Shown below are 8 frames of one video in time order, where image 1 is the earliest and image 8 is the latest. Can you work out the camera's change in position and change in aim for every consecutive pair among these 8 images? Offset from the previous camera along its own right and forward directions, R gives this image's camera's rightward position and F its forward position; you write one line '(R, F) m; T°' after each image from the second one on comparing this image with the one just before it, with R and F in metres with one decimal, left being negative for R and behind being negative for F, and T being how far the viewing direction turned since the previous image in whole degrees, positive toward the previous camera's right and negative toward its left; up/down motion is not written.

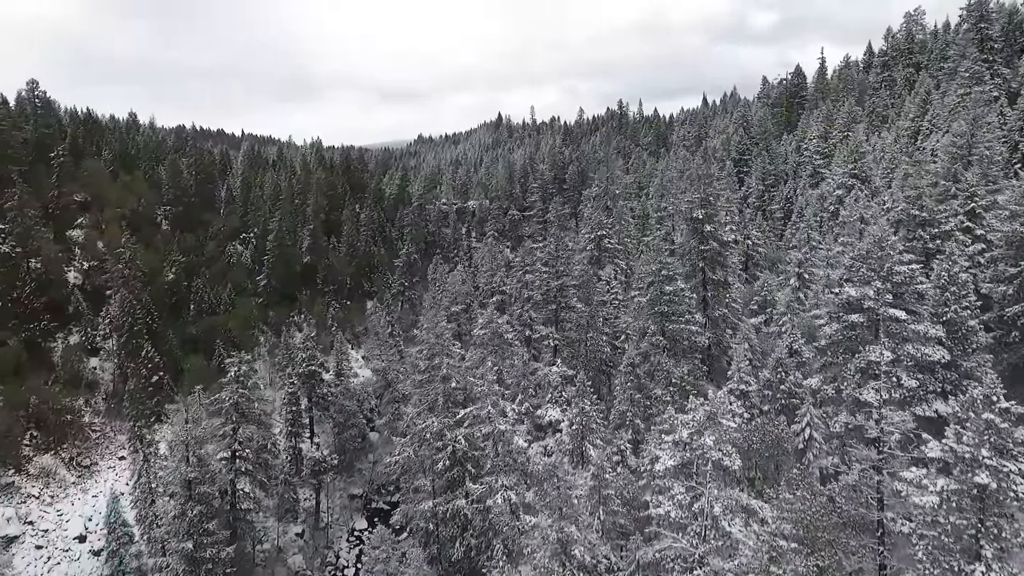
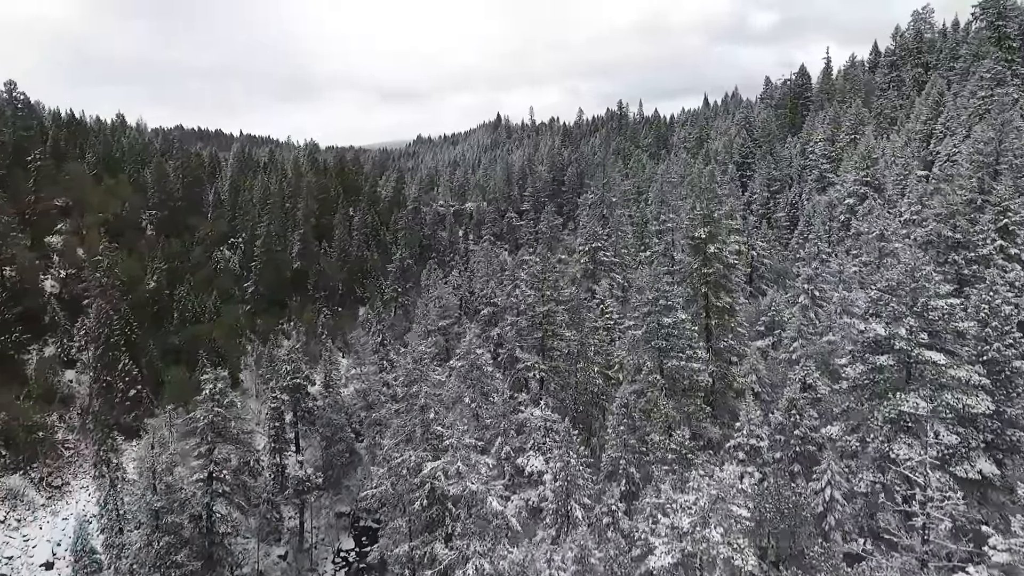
(+0.6, +2.2) m; 0°
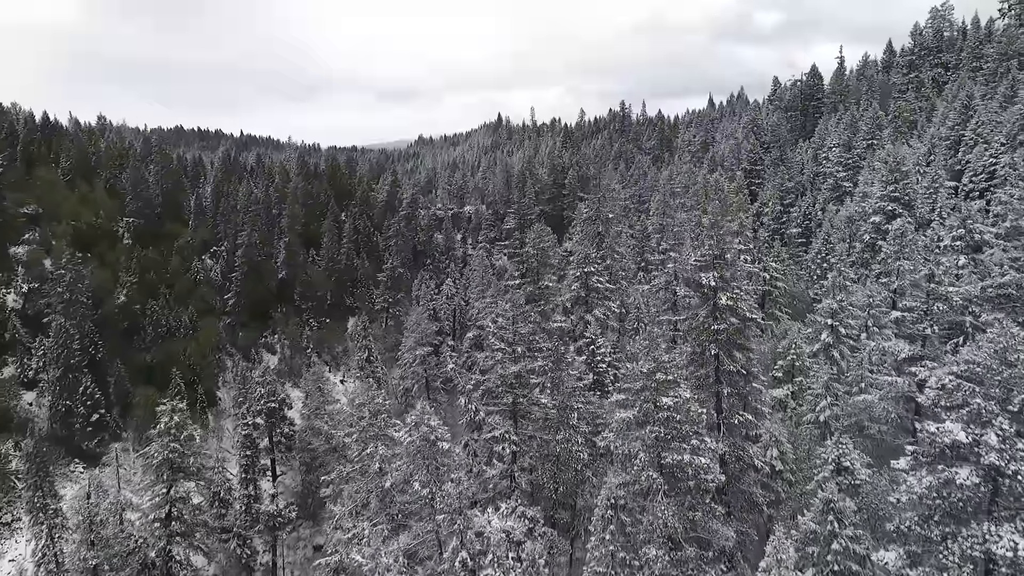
(+1.0, +3.6) m; 0°
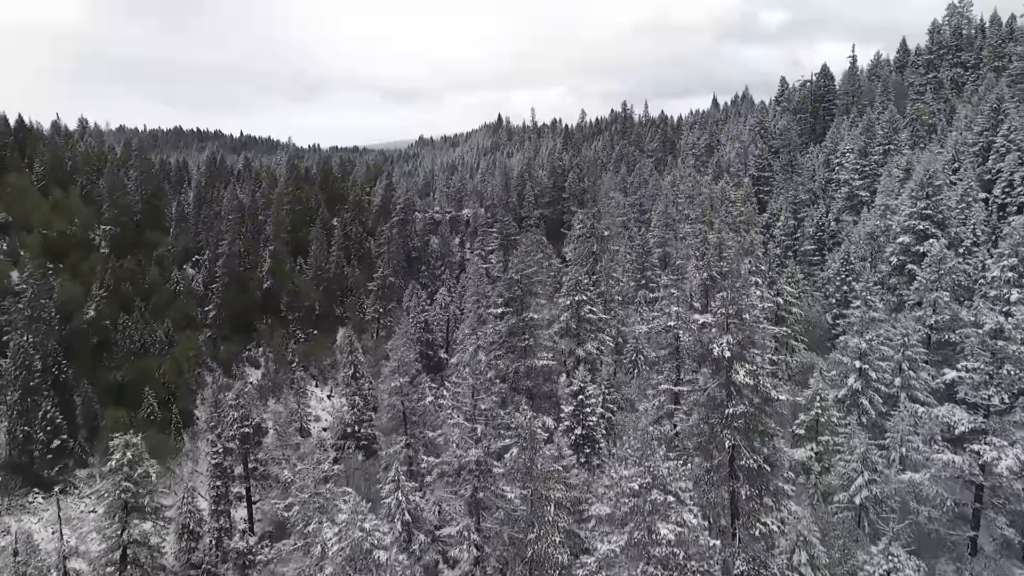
(+0.9, +3.2) m; 0°
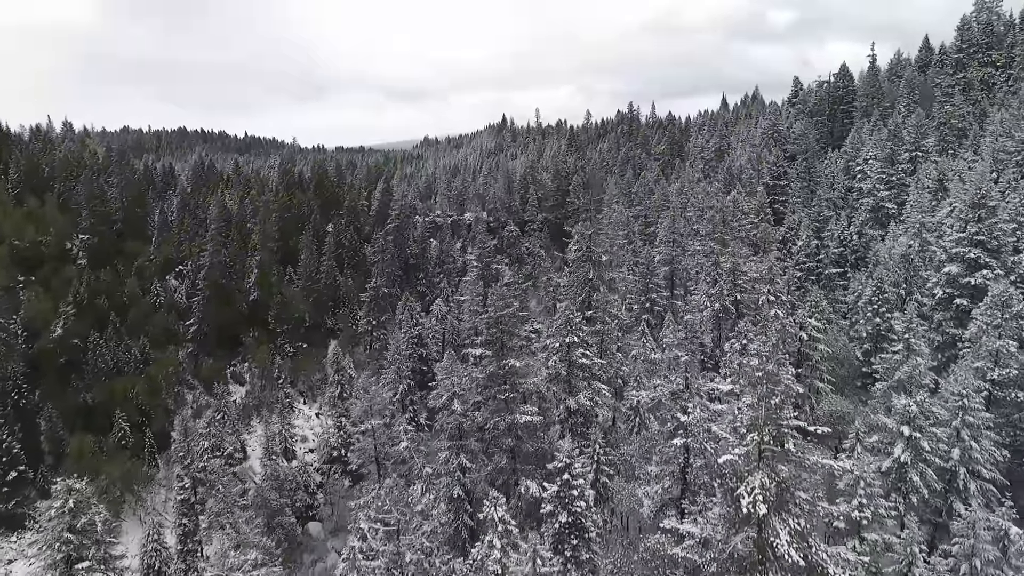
(+0.9, +3.6) m; -1°
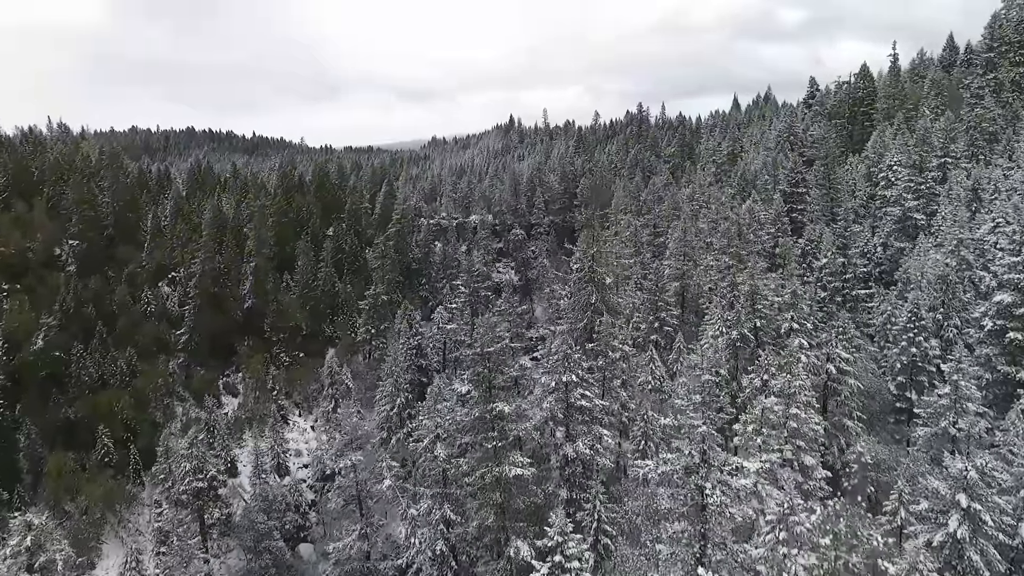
(+0.5, +2.5) m; -1°
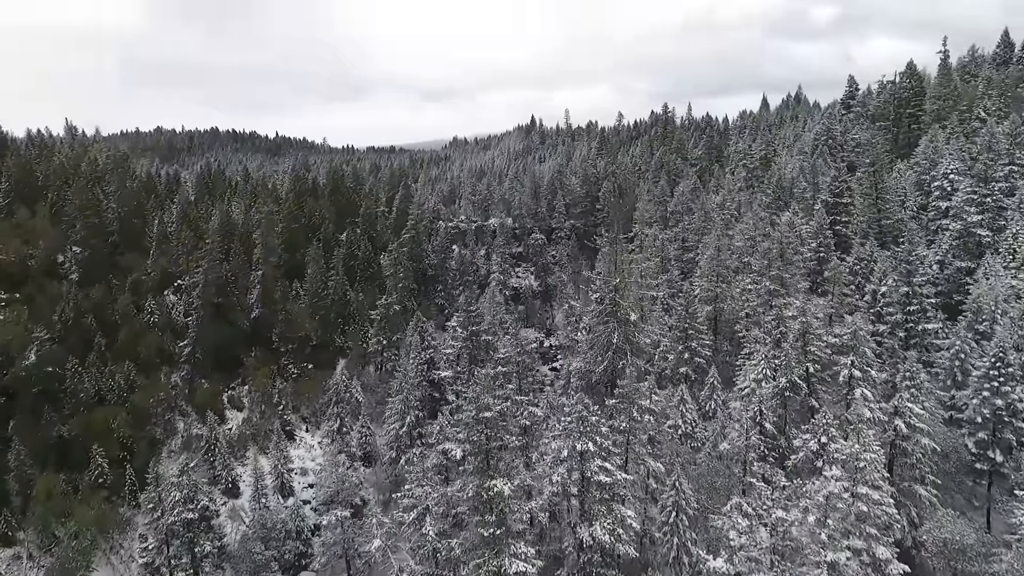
(+0.4, +3.3) m; -2°
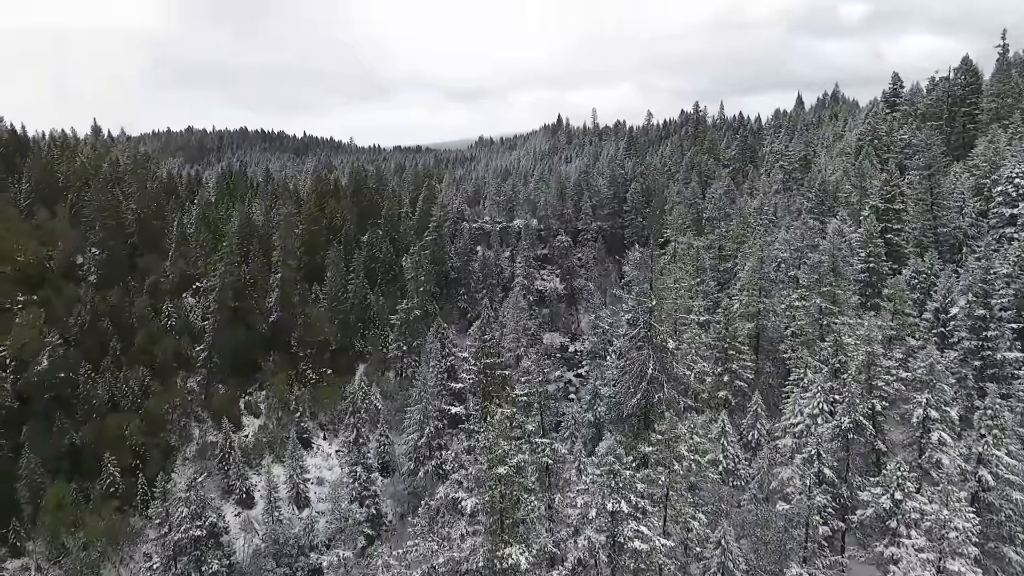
(+0.1, +2.2) m; -2°
